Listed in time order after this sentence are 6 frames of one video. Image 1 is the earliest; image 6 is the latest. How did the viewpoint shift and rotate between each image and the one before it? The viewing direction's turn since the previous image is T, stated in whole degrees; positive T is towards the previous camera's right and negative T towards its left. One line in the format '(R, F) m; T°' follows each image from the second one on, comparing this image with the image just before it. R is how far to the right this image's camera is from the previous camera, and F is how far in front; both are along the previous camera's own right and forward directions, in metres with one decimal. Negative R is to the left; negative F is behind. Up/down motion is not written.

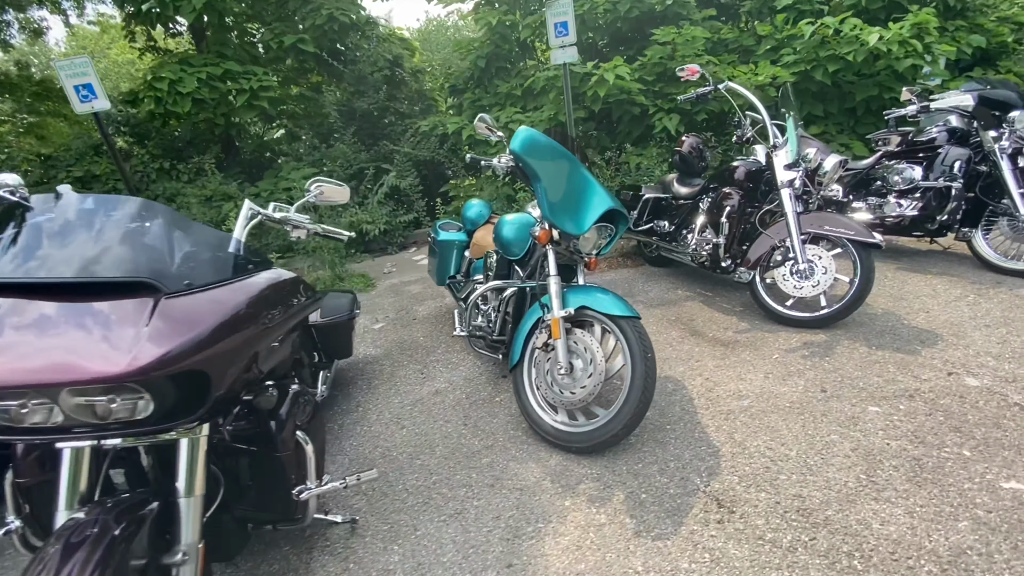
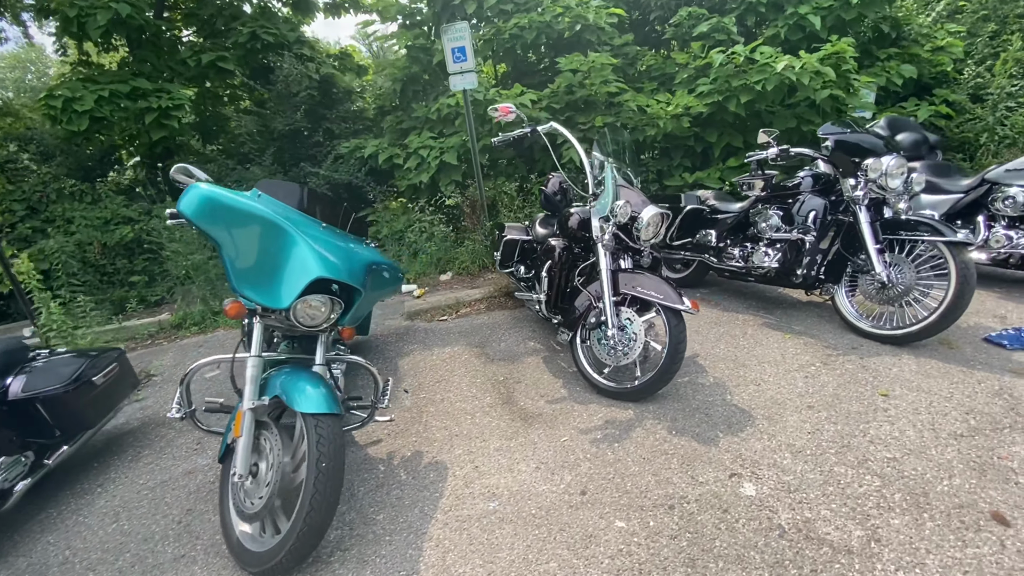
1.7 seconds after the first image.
(+1.4, +0.4) m; 0°
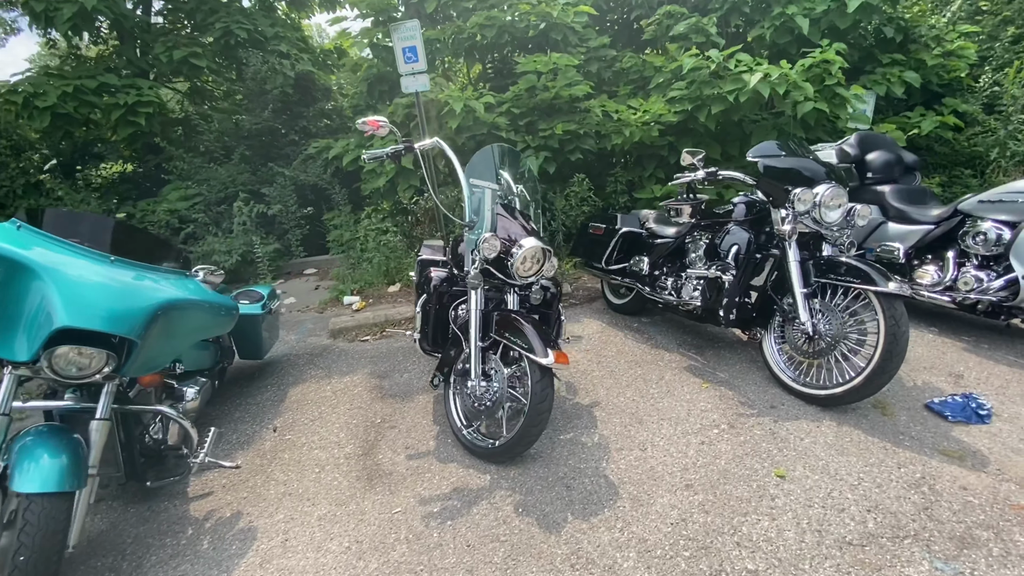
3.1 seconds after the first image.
(+1.0, +0.4) m; -3°
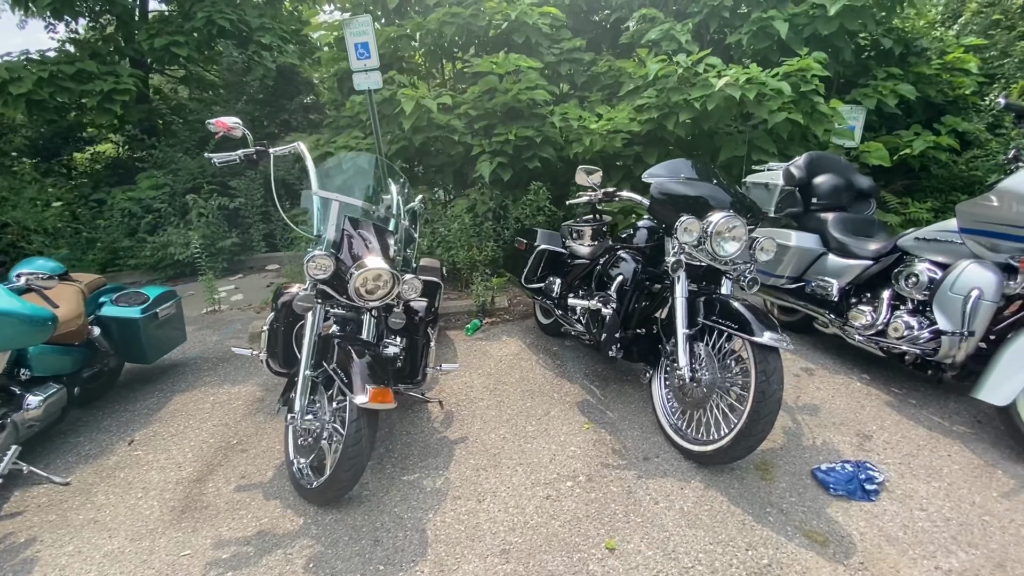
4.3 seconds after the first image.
(+1.0, +0.3) m; -2°
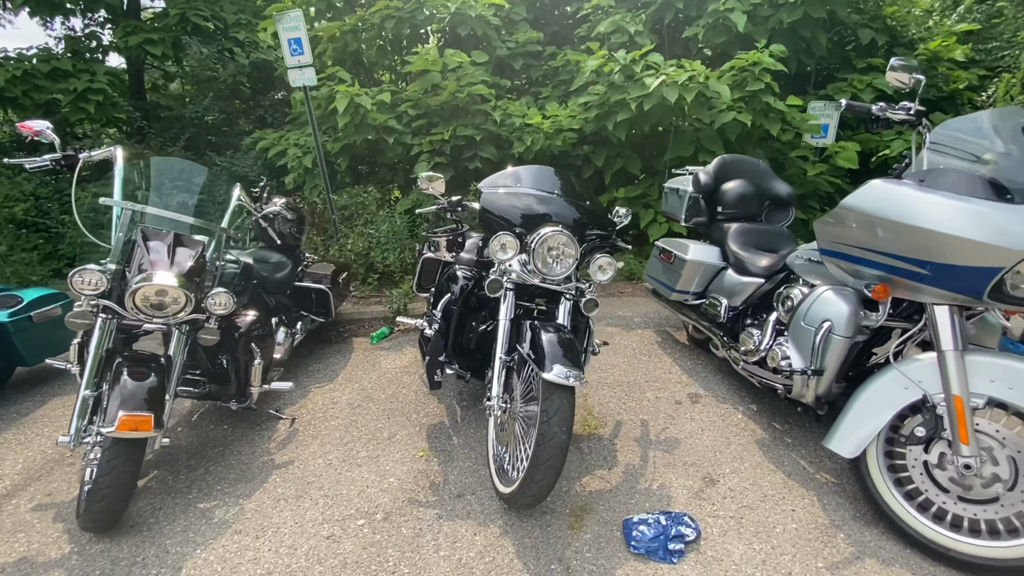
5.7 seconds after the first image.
(+1.2, +0.3) m; -3°
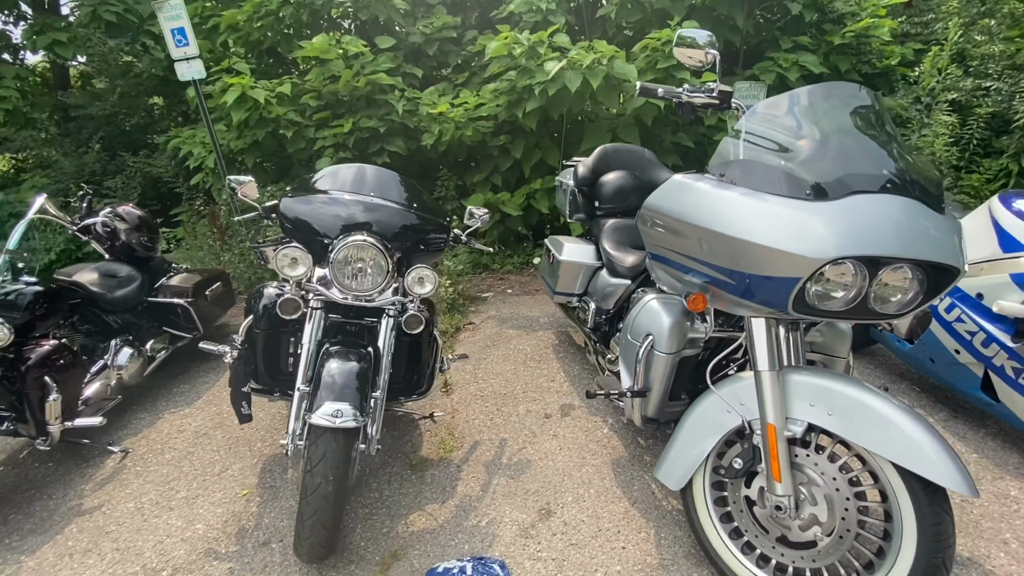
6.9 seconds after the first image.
(+0.8, +0.3) m; +1°
